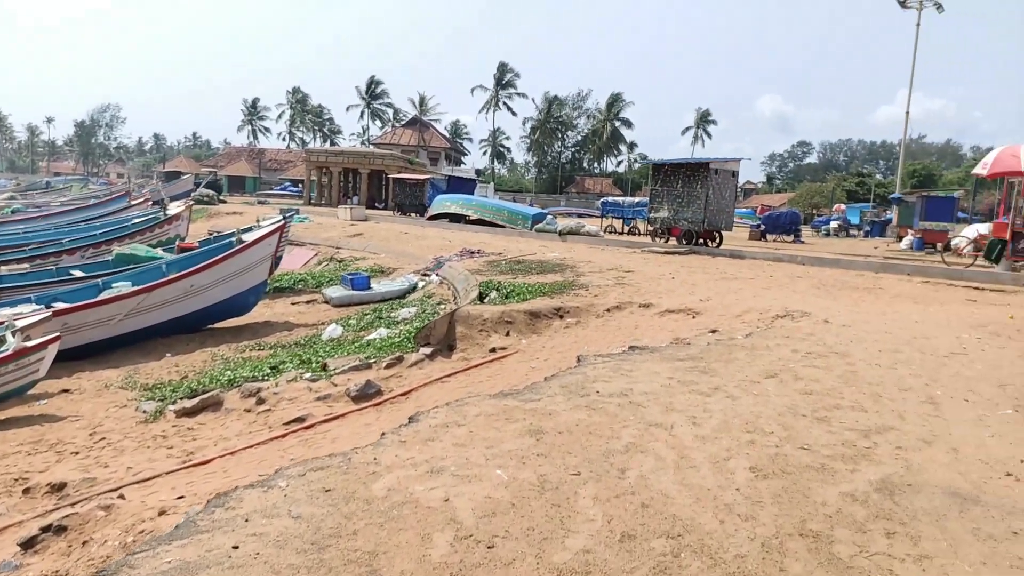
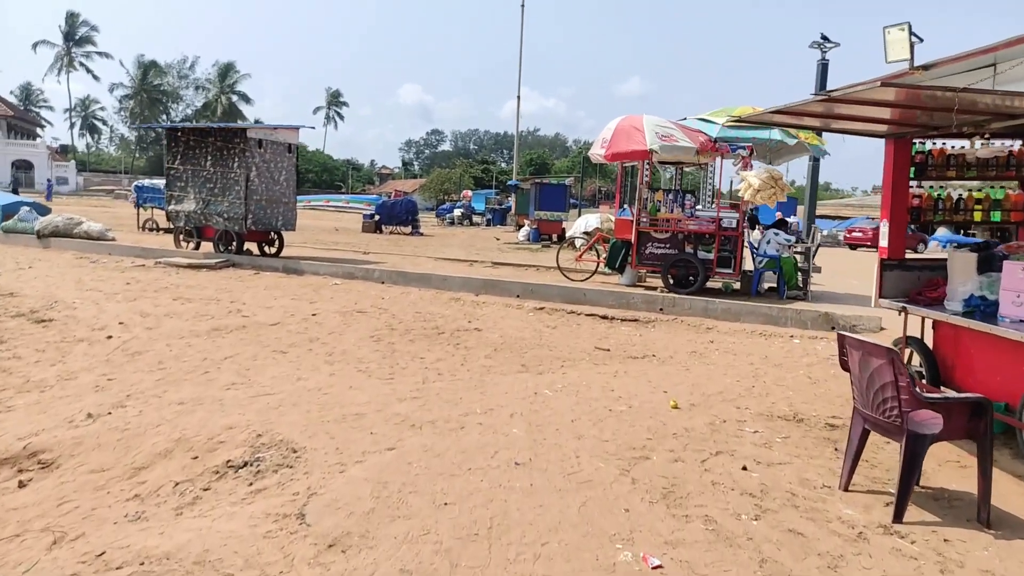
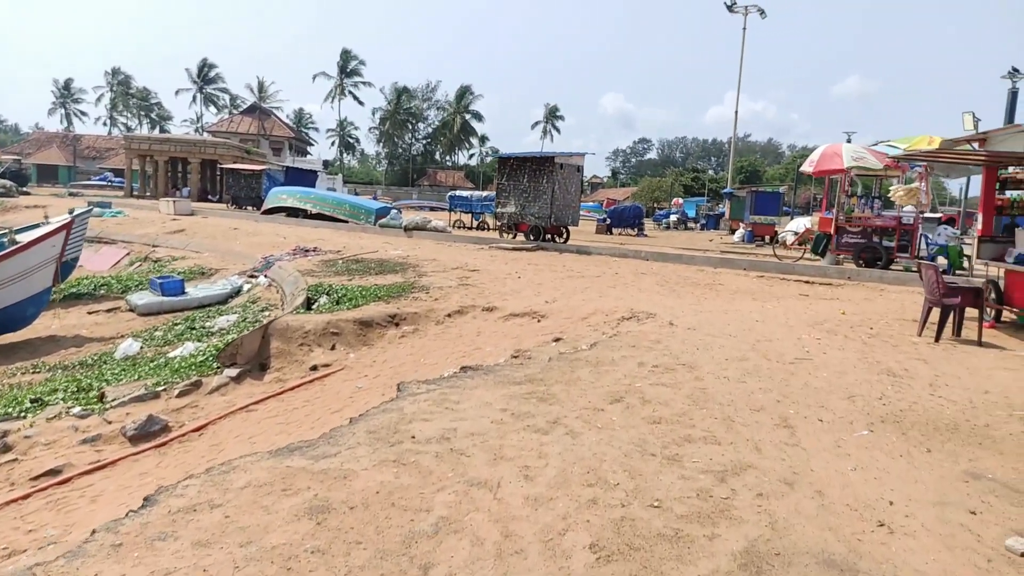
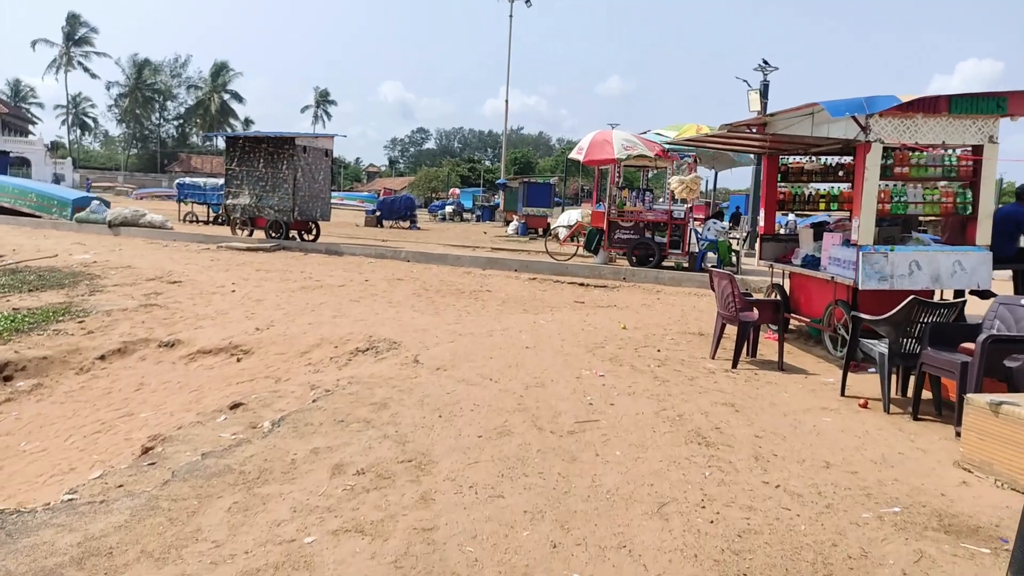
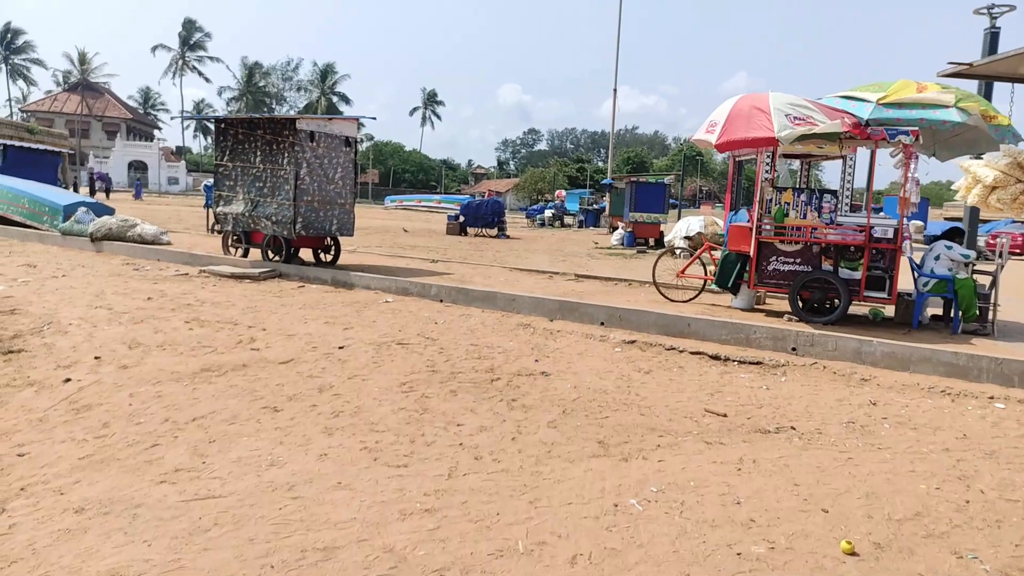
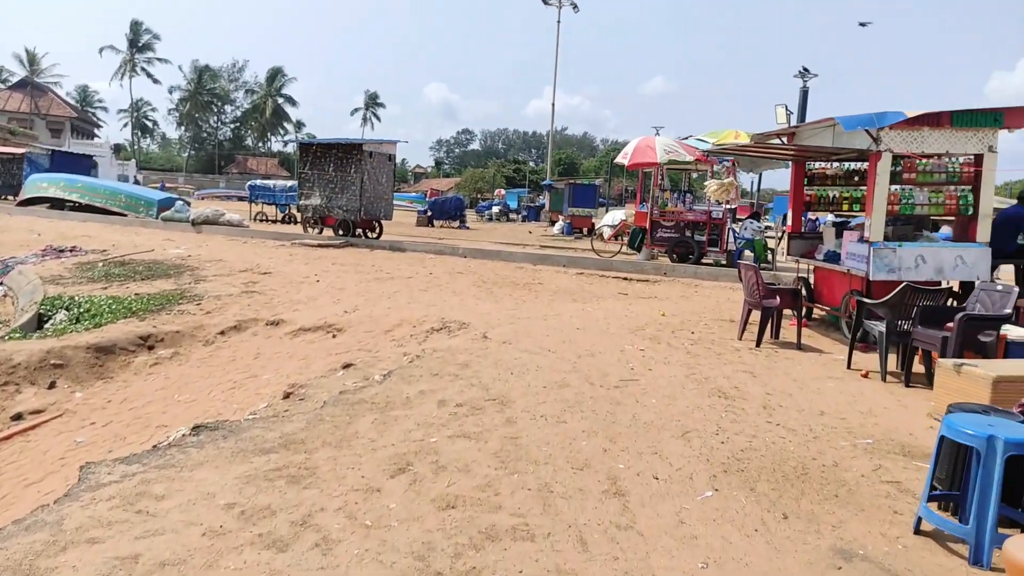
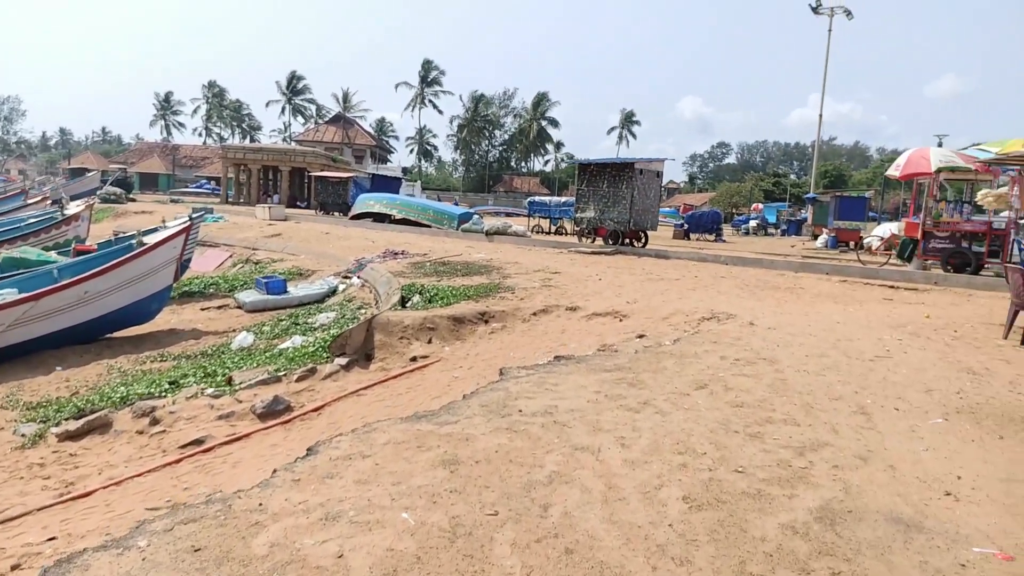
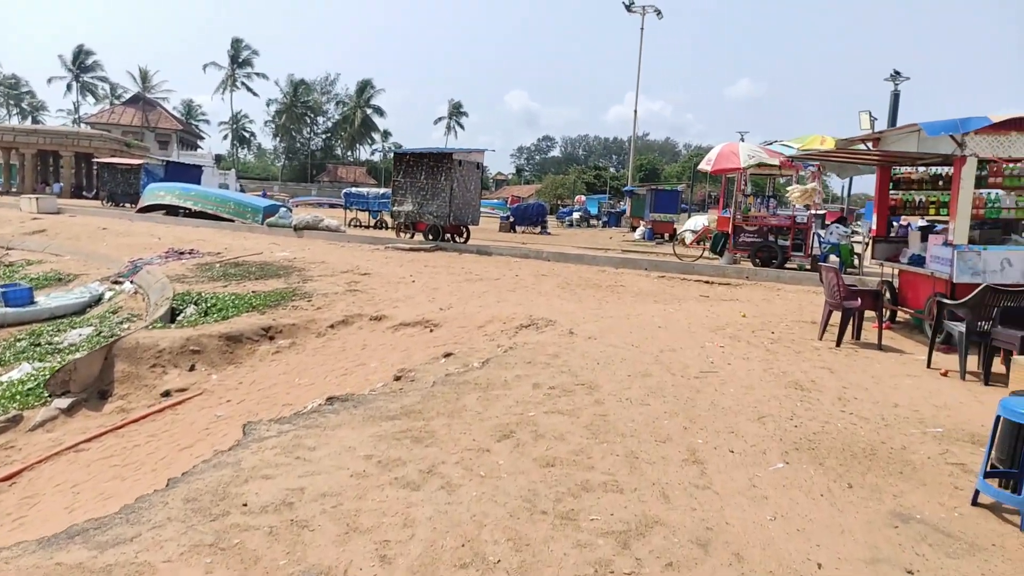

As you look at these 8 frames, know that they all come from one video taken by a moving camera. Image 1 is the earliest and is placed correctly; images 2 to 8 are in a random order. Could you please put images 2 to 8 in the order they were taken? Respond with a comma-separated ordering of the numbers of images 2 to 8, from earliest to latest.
7, 3, 8, 6, 4, 2, 5
